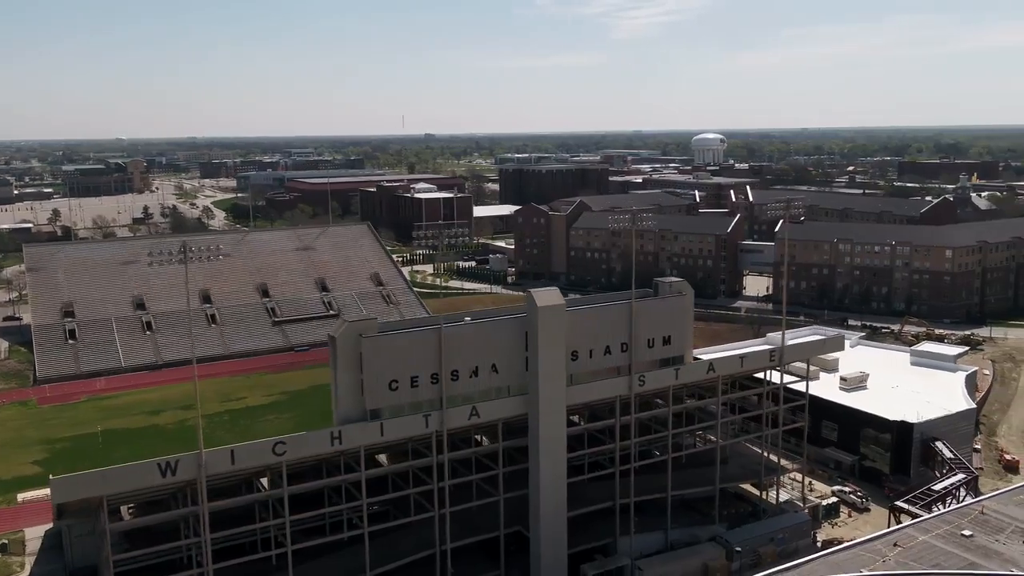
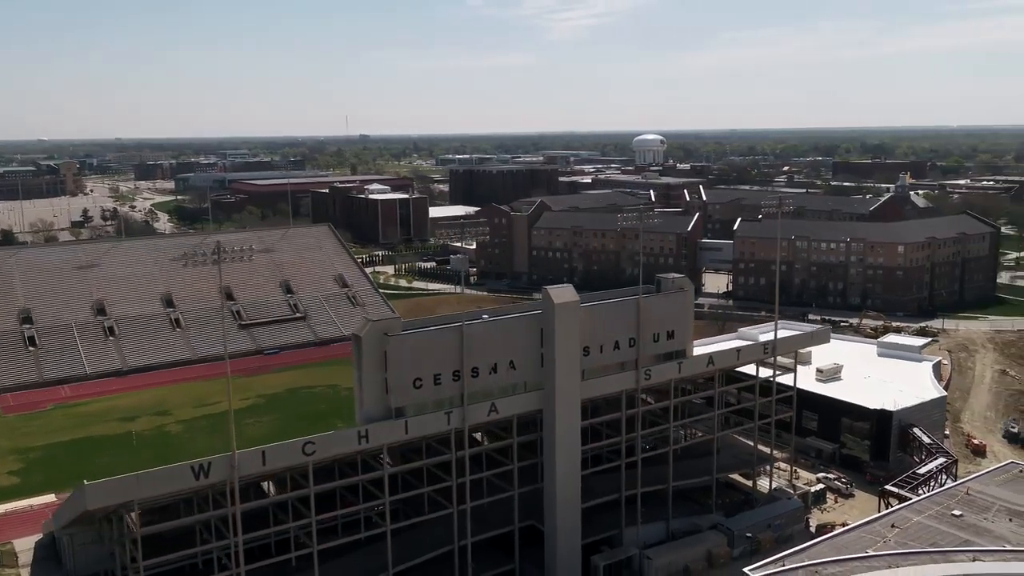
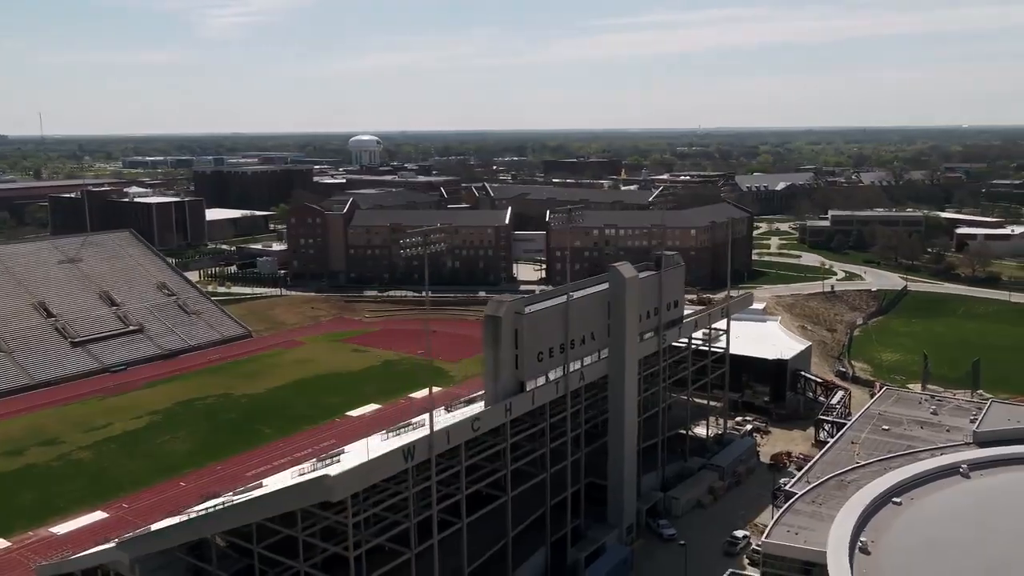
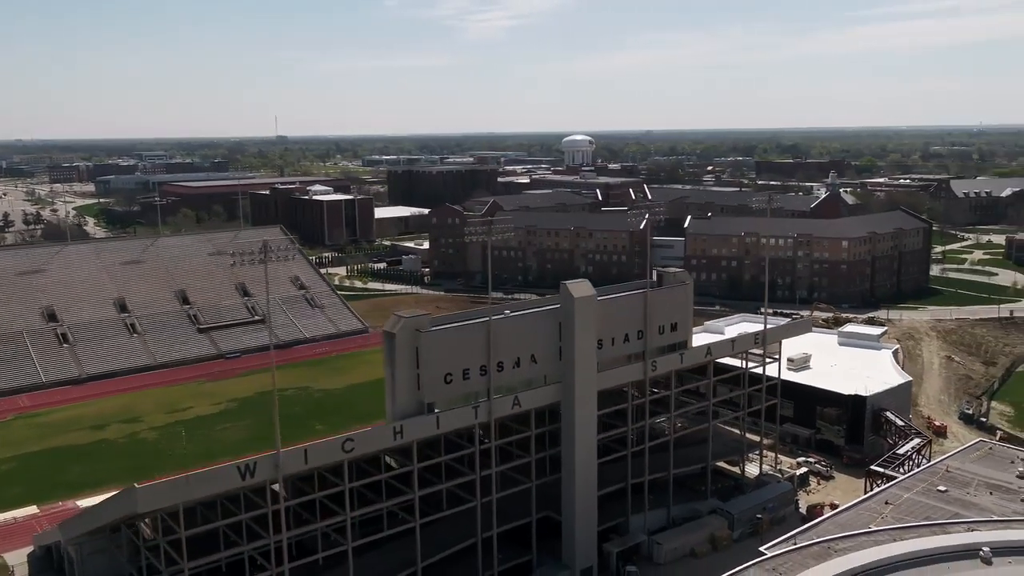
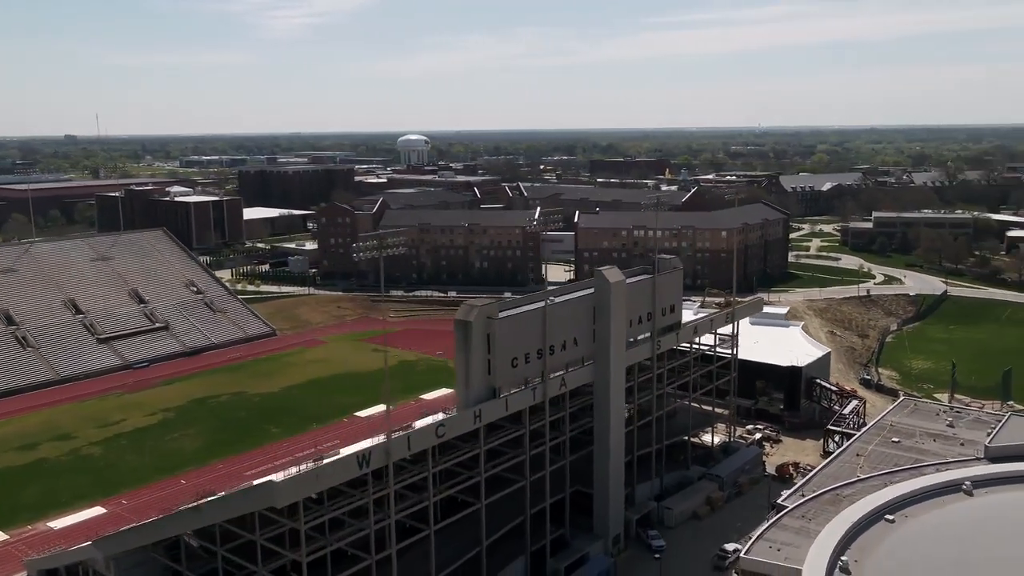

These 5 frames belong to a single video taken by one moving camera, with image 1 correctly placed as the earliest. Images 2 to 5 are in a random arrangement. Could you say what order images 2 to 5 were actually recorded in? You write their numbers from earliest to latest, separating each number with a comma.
2, 4, 5, 3
